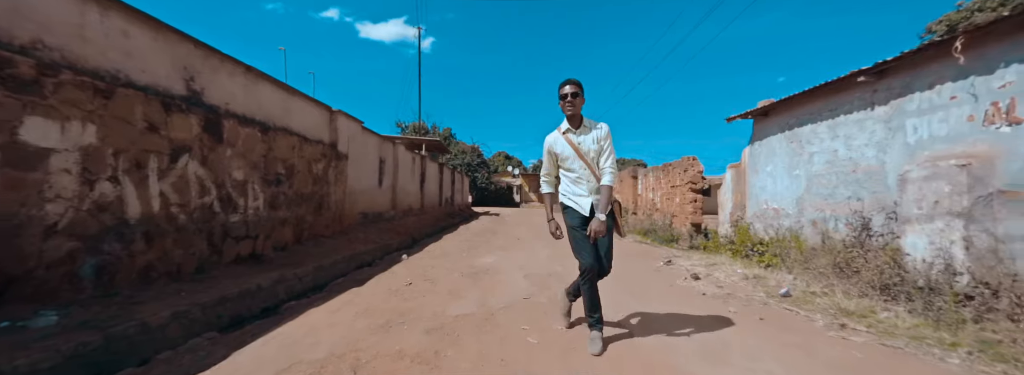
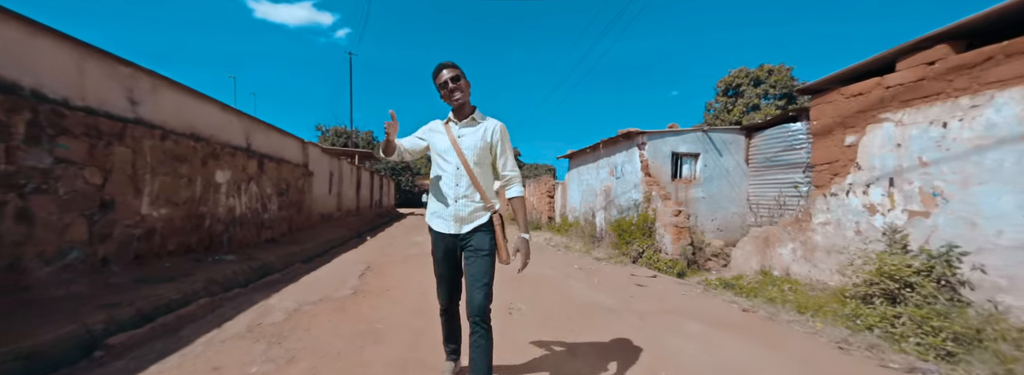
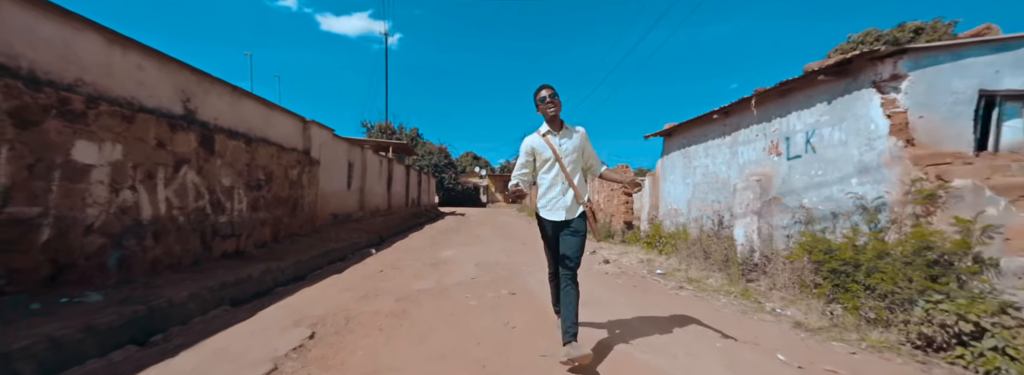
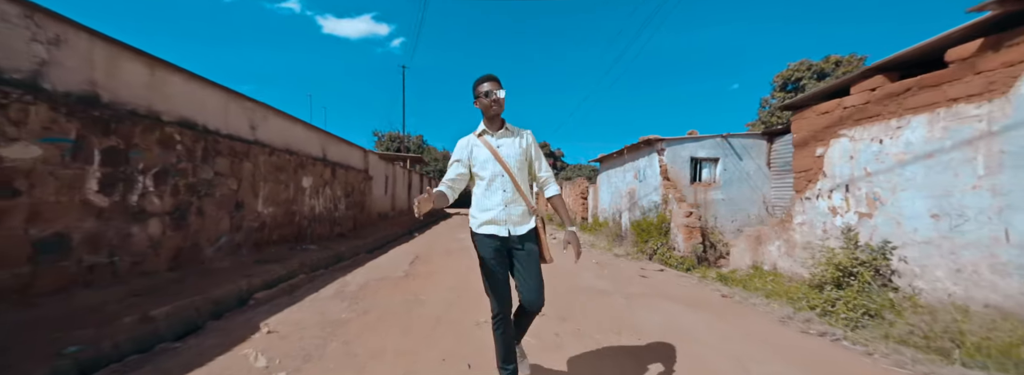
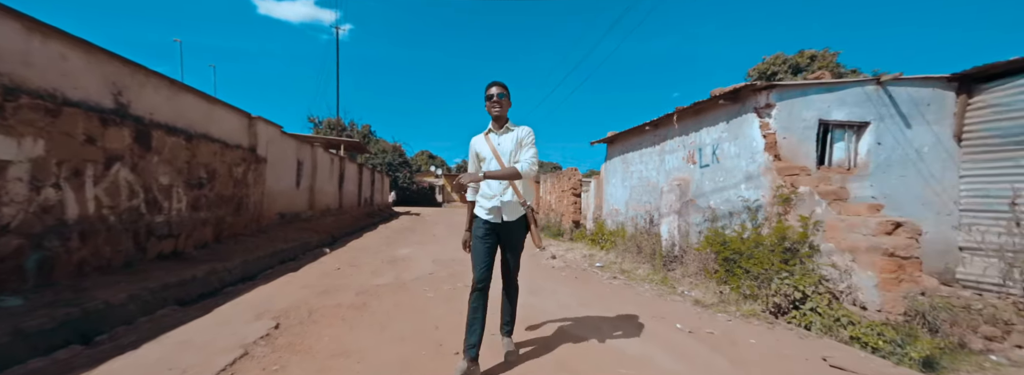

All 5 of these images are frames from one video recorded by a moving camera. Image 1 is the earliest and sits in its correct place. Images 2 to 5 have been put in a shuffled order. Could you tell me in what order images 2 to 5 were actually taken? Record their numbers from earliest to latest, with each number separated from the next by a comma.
3, 5, 2, 4
